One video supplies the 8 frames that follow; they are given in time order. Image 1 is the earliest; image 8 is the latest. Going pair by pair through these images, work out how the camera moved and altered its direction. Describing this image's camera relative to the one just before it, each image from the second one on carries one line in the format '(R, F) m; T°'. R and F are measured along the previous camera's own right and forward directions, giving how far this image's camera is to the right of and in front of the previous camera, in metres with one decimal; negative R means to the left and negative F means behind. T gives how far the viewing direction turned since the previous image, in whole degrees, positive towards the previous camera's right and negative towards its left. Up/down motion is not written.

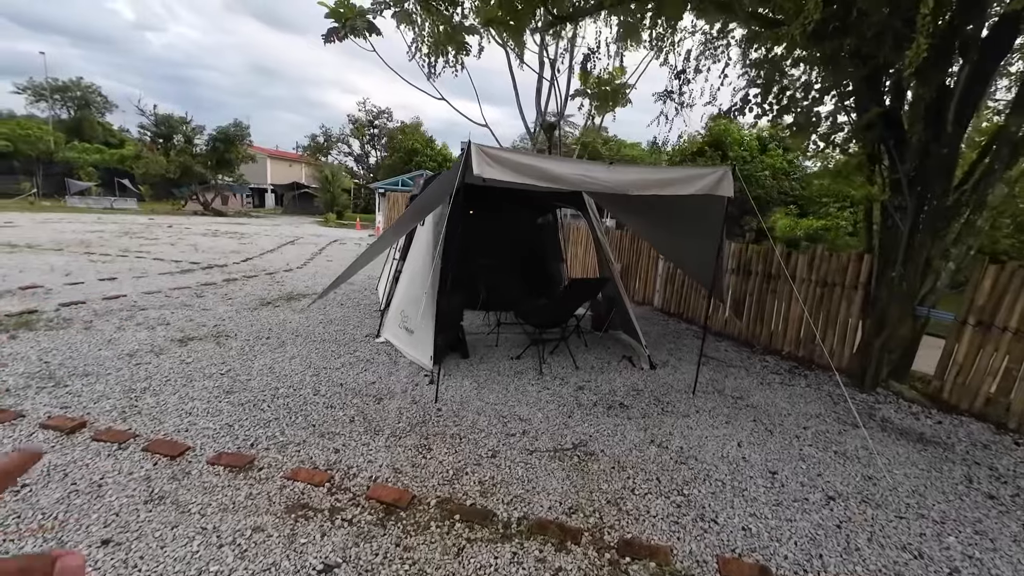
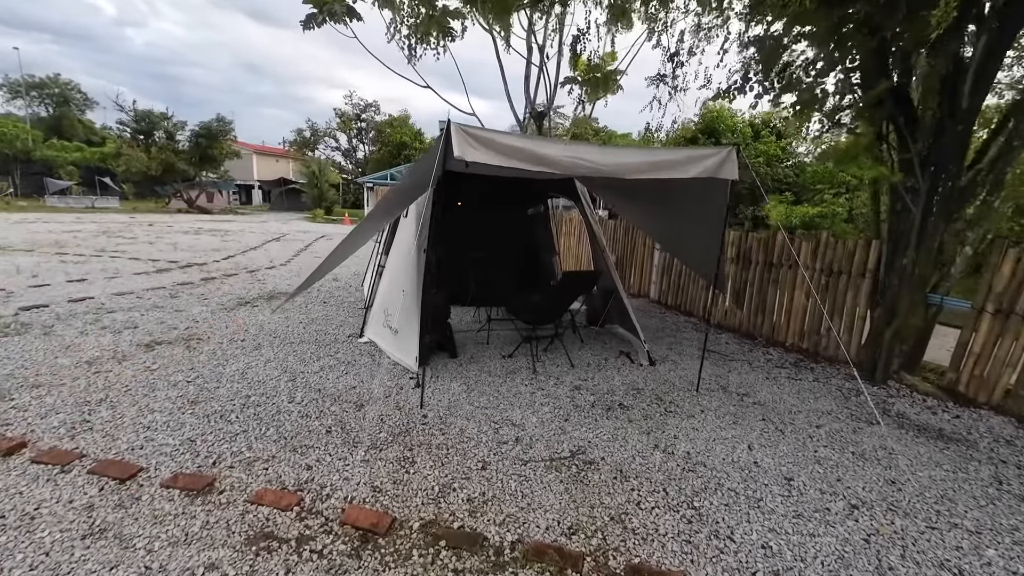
(0.0, +0.2) m; +1°
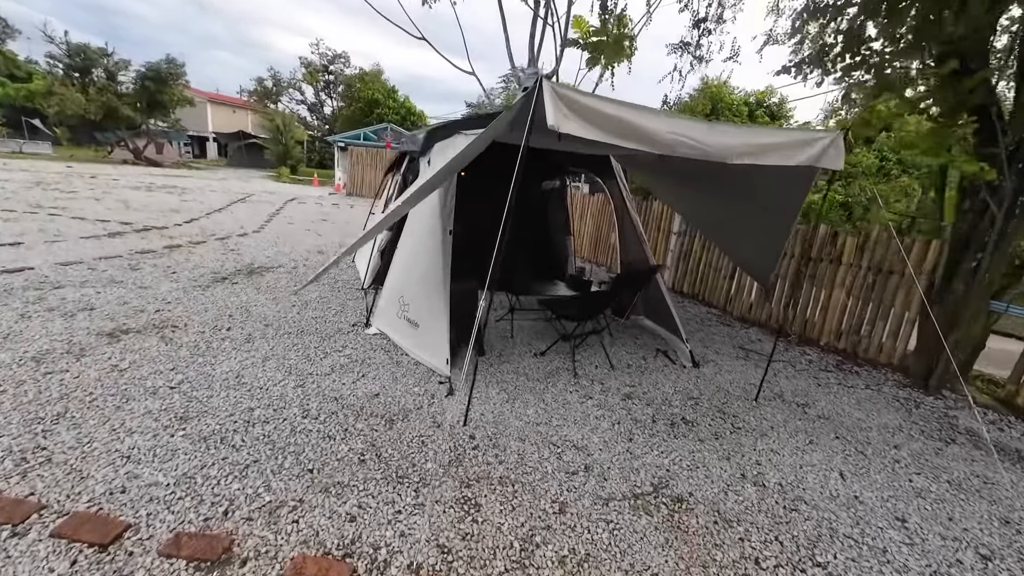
(-0.5, +0.5) m; +4°
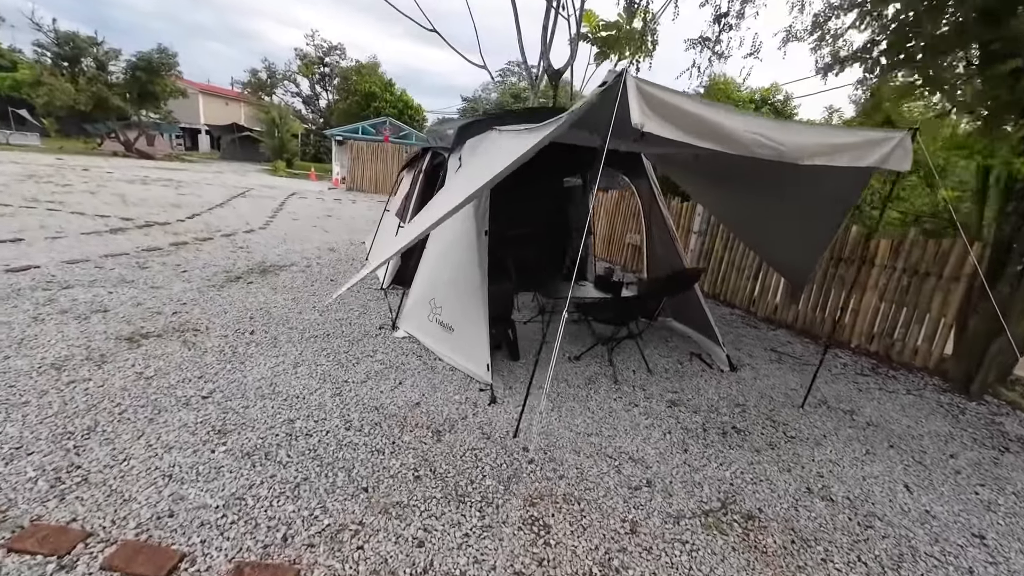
(-0.3, +0.1) m; +1°
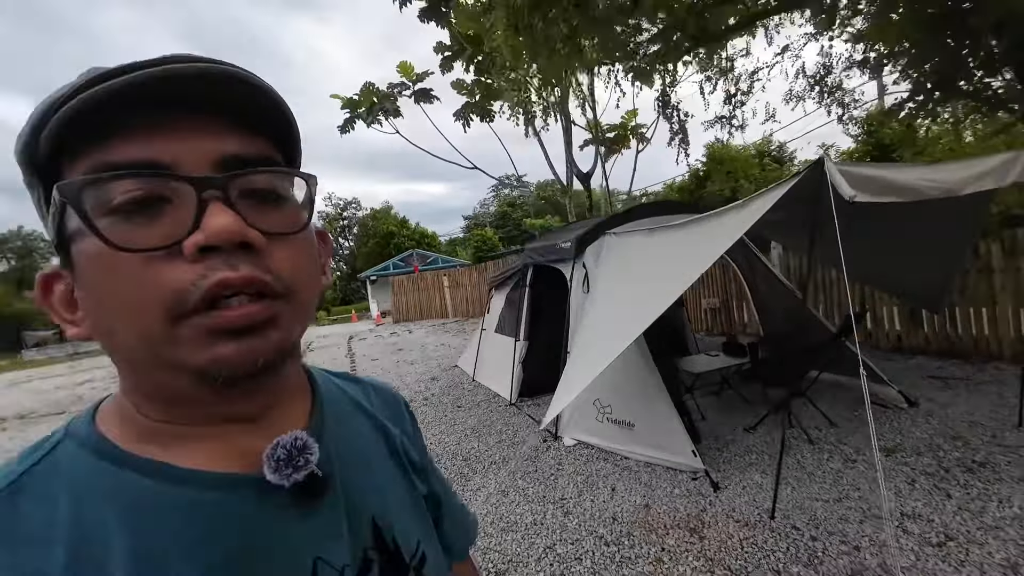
(-1.0, -0.2) m; -1°
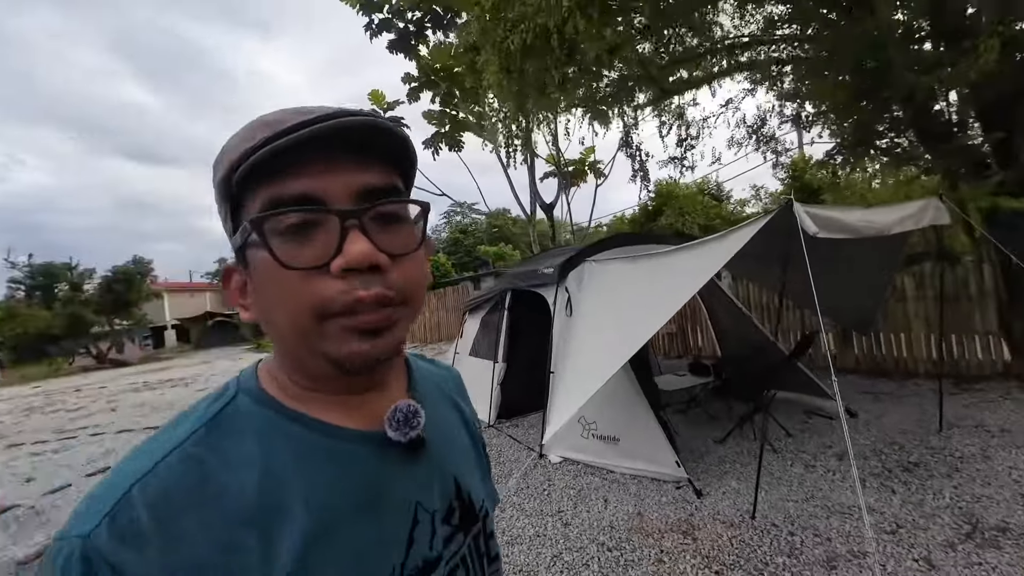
(-0.3, -0.1) m; +7°
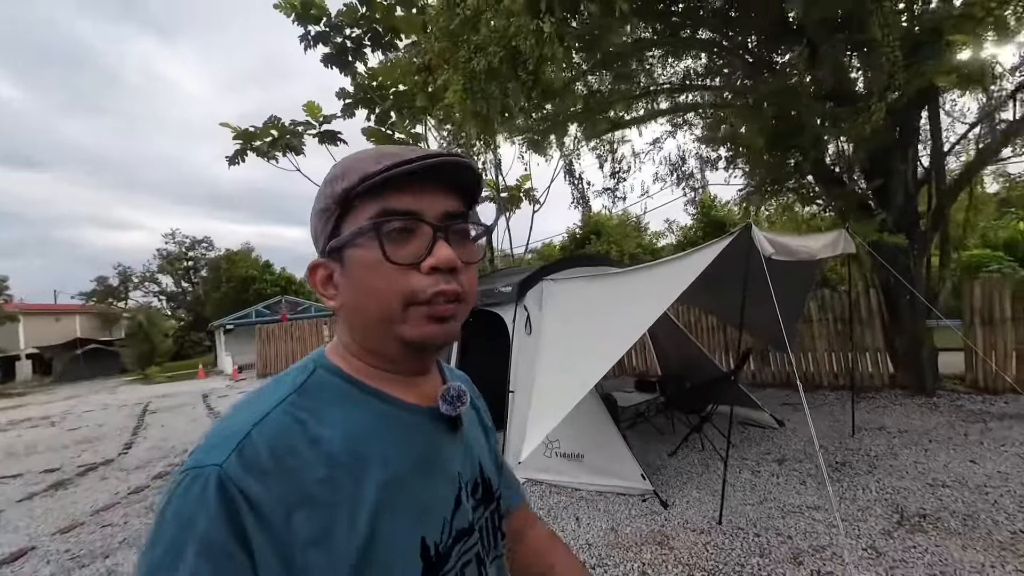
(-0.3, +0.1) m; +10°
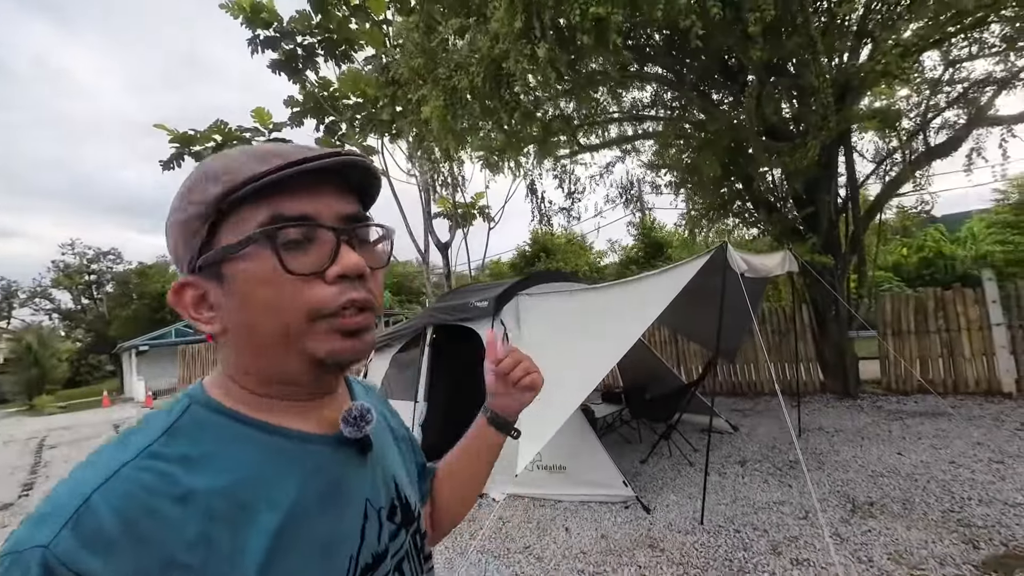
(-0.3, 0.0) m; +8°
